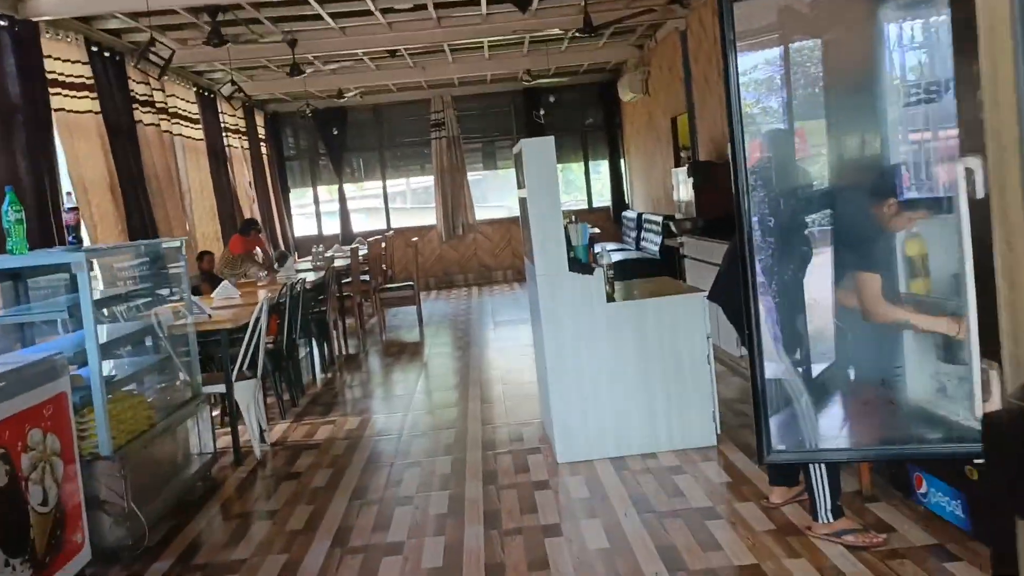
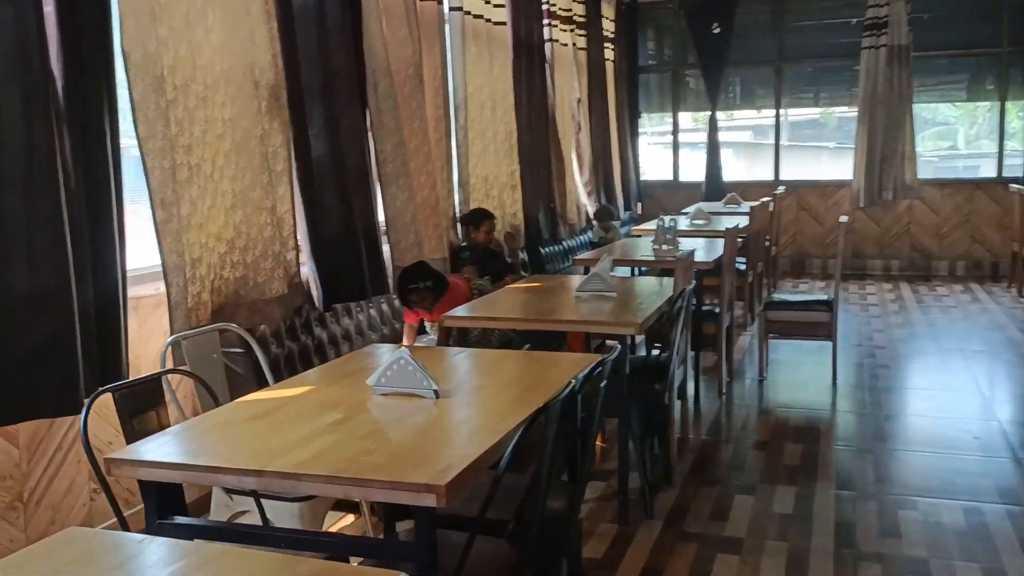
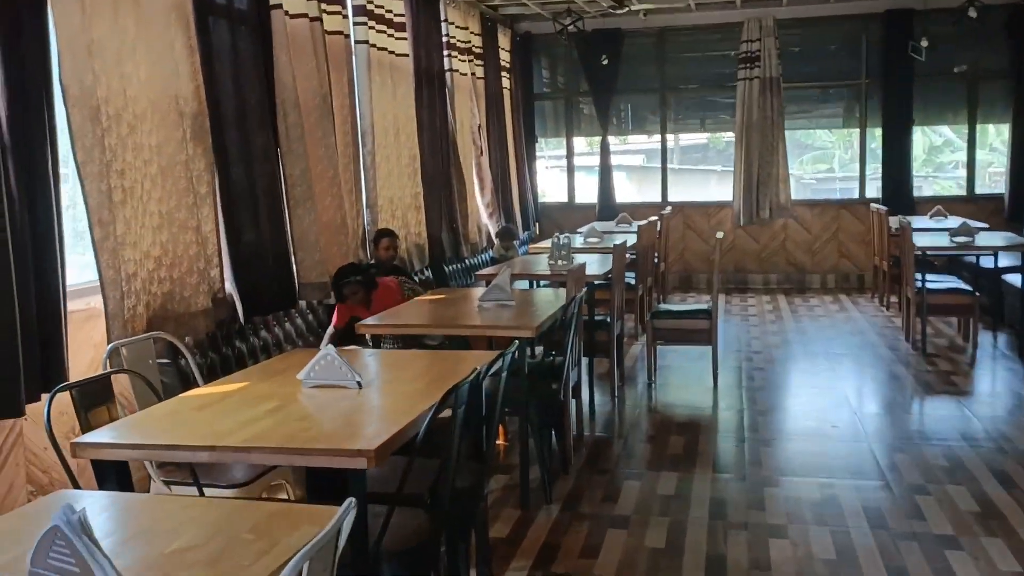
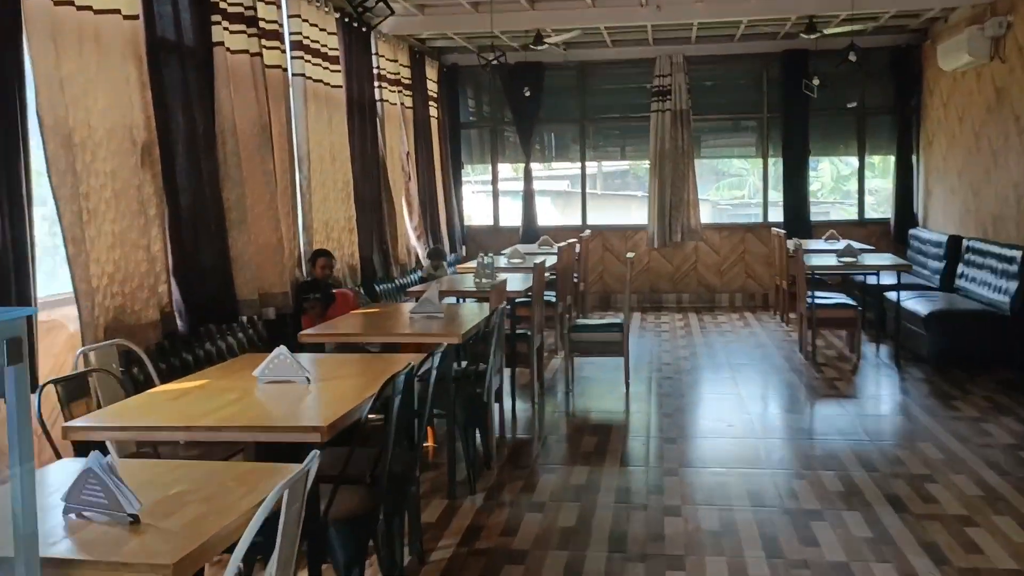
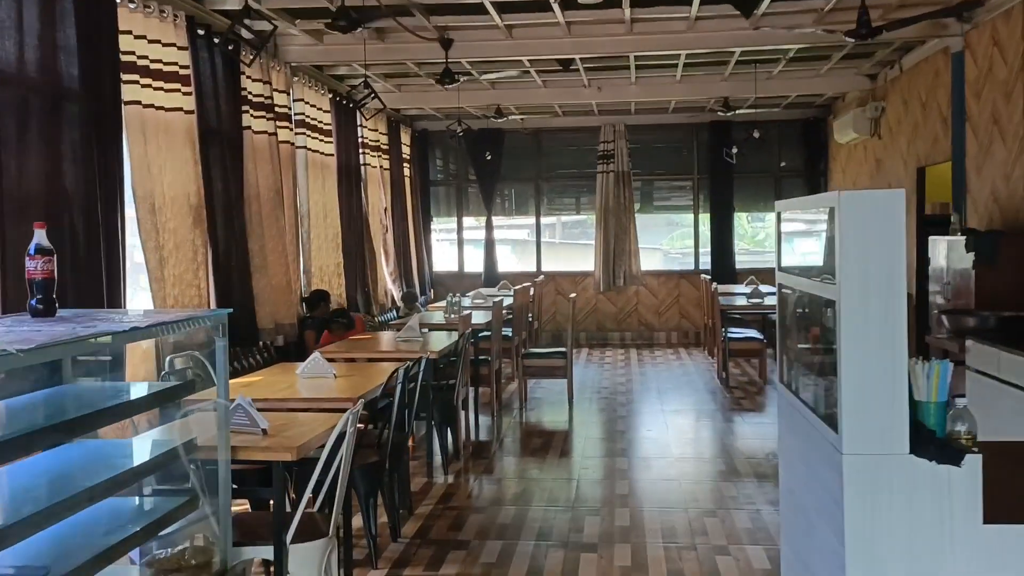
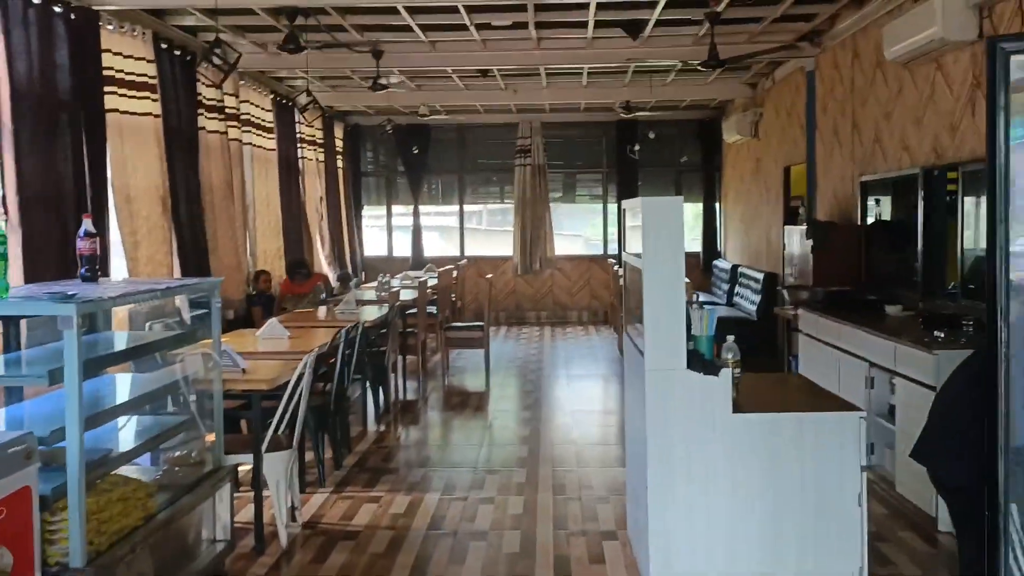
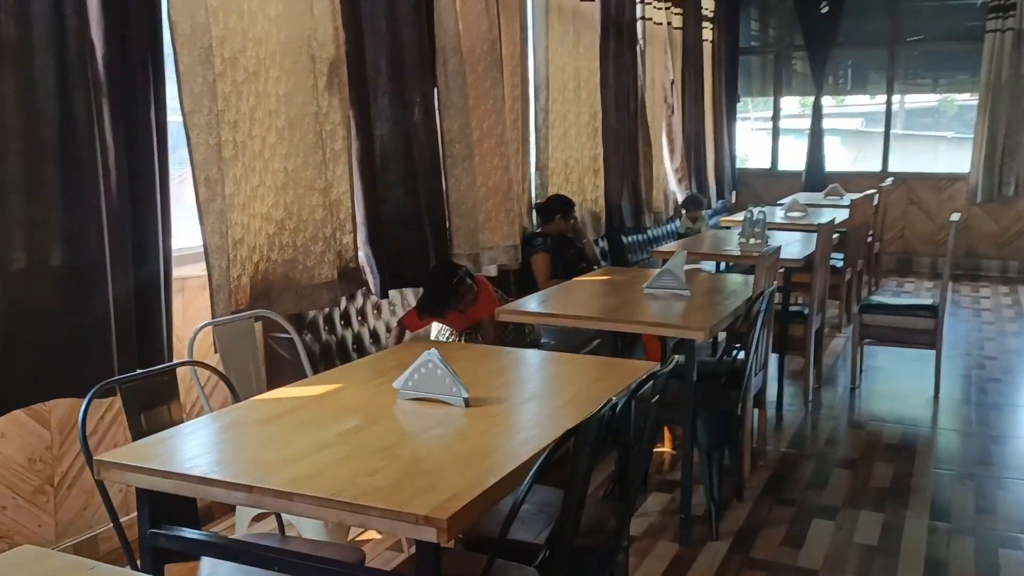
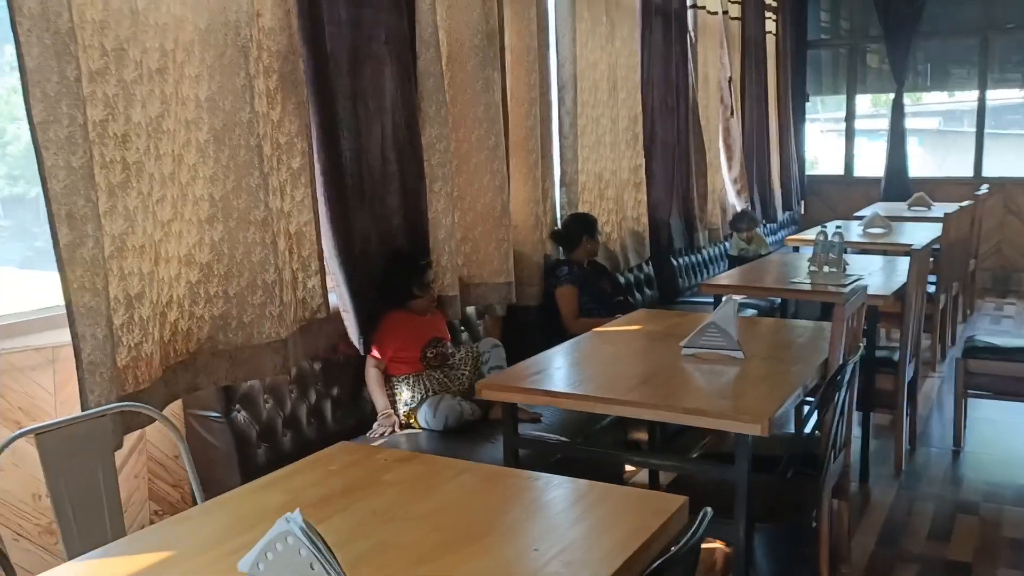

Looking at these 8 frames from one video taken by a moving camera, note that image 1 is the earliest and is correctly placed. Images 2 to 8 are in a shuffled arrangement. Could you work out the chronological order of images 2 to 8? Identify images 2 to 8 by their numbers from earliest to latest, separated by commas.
6, 5, 4, 3, 2, 7, 8
